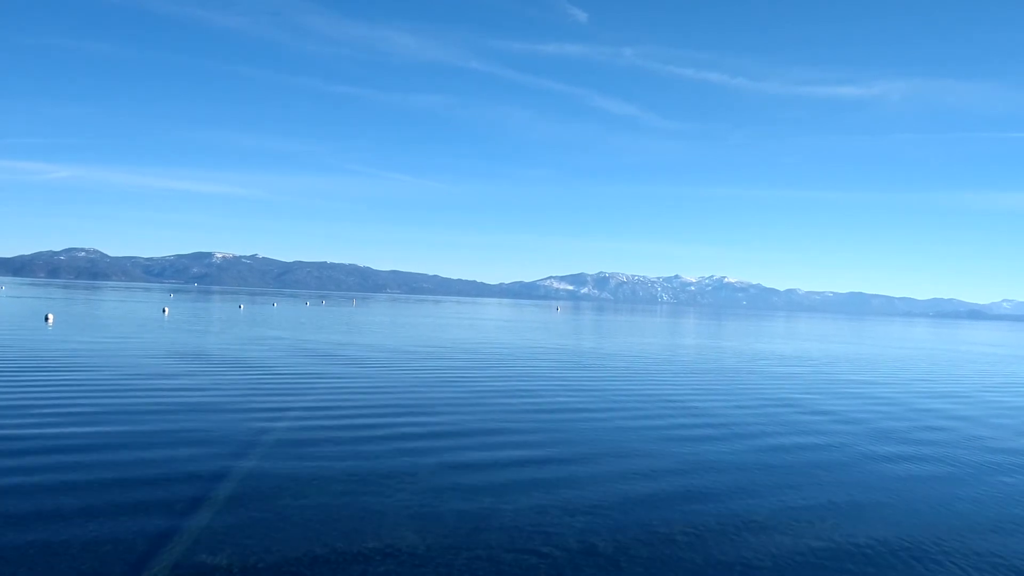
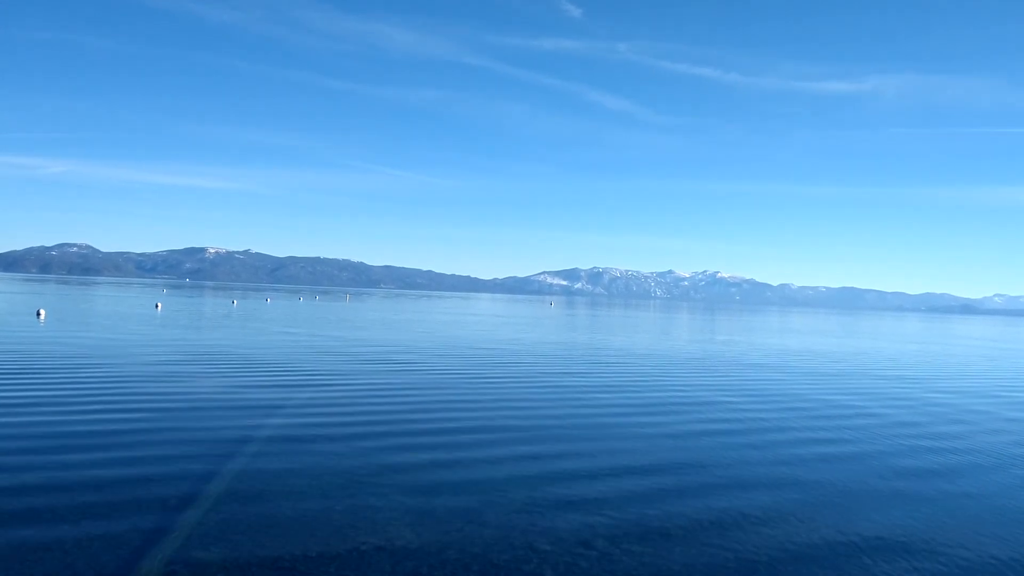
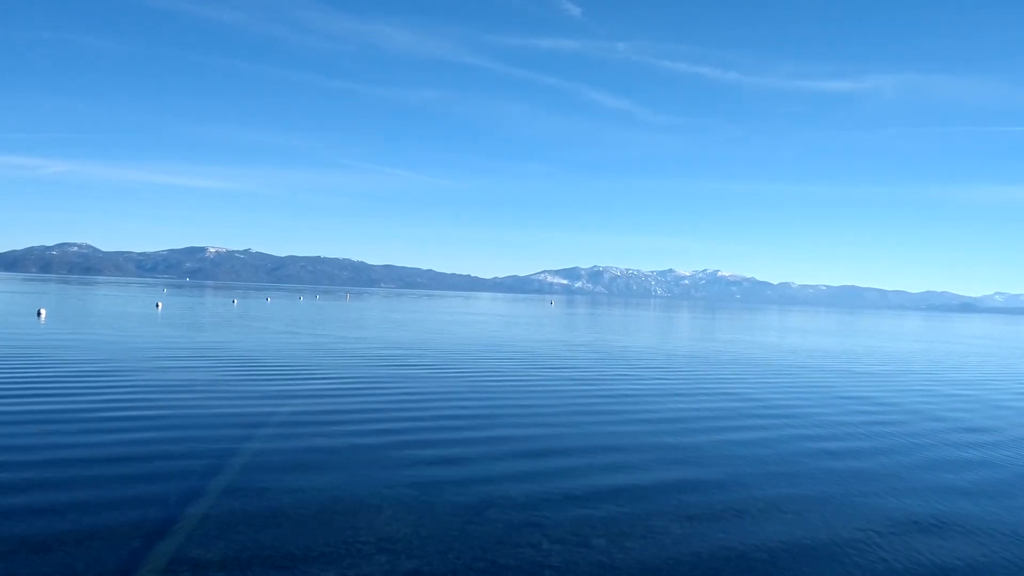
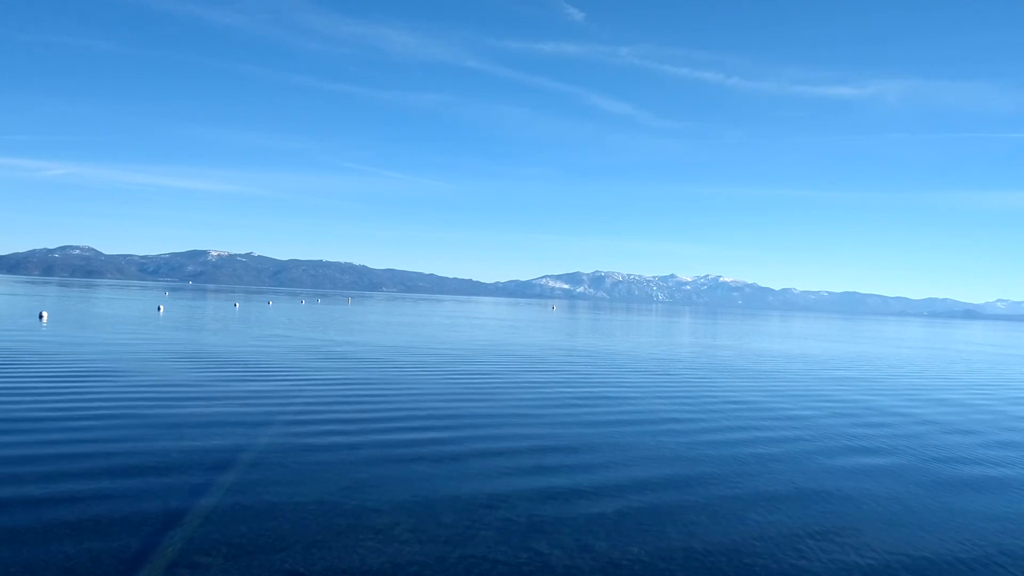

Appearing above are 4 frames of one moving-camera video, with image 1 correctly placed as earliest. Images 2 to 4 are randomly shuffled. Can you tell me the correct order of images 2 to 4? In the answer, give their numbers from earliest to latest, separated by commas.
4, 2, 3
